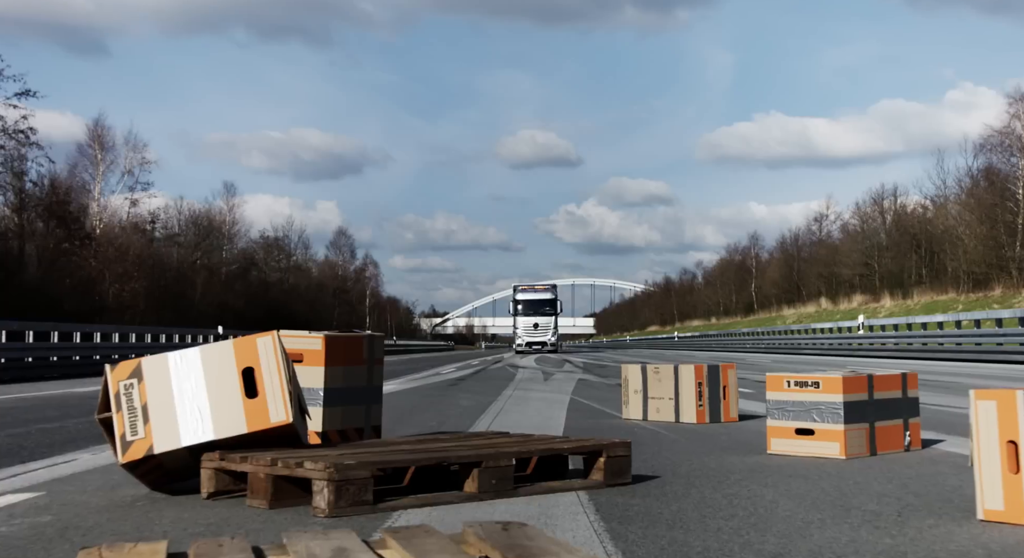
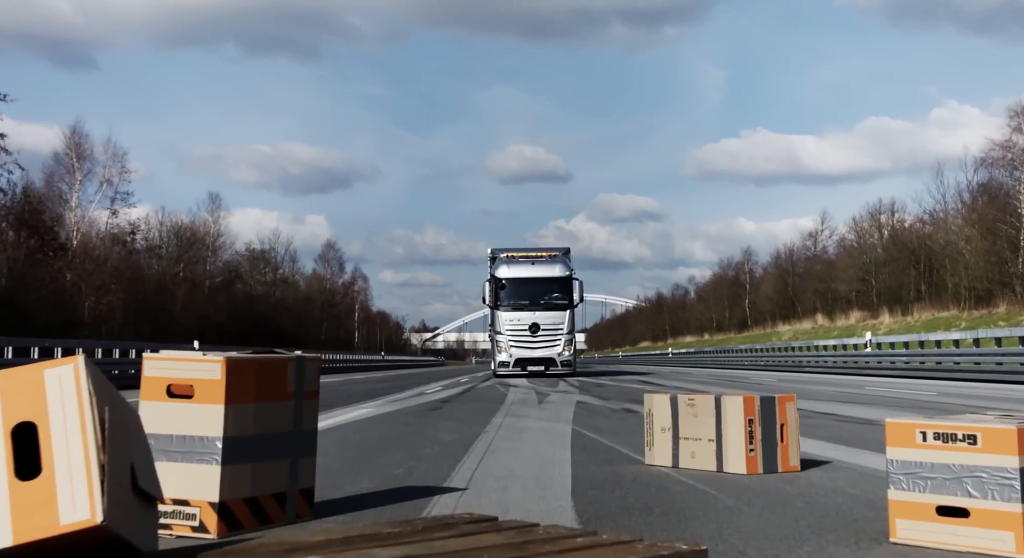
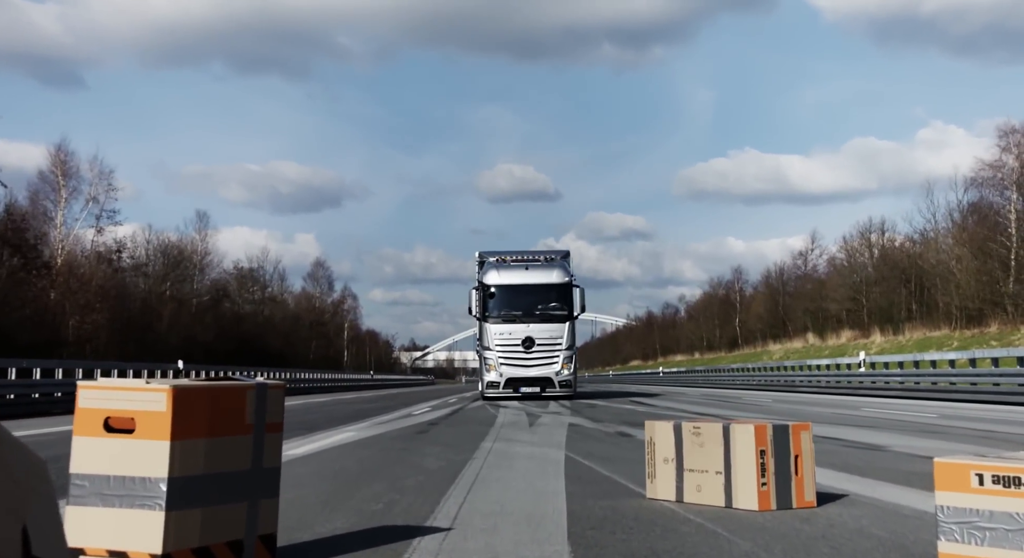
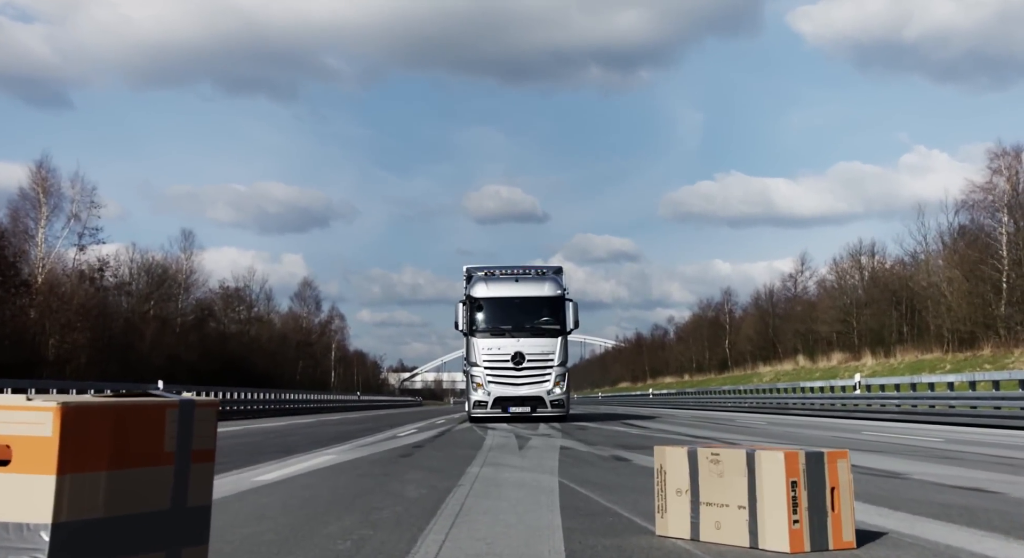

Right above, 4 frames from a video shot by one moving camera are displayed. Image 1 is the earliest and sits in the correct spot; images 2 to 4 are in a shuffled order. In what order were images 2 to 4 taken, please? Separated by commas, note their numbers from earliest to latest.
2, 3, 4
